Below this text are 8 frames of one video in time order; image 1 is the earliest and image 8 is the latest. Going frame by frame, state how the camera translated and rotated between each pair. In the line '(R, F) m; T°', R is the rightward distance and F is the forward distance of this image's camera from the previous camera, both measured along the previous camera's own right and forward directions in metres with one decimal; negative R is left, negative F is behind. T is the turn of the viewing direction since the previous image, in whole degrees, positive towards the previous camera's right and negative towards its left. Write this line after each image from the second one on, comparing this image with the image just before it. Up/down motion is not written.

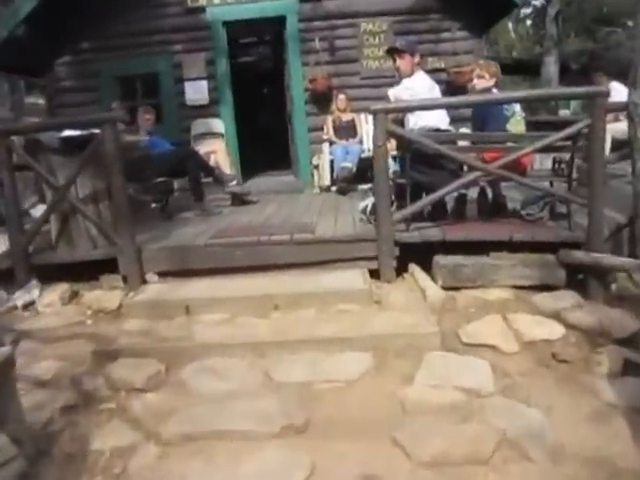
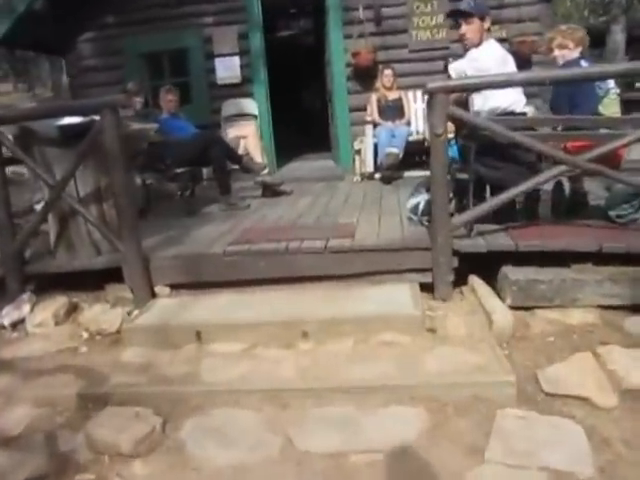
(0.0, +0.9) m; -3°
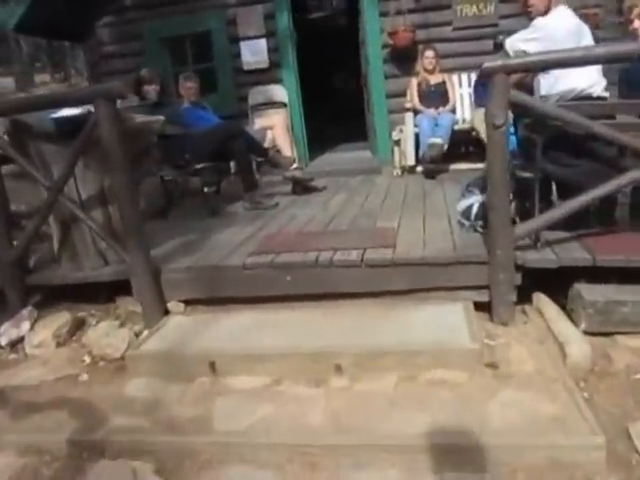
(0.0, +0.6) m; -2°
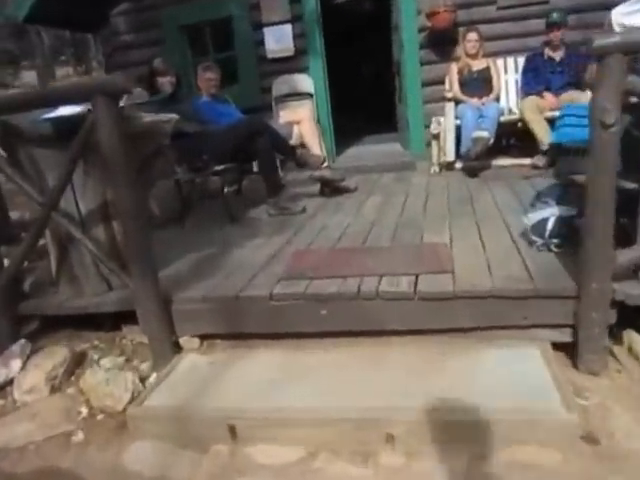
(-0.1, +0.6) m; -2°
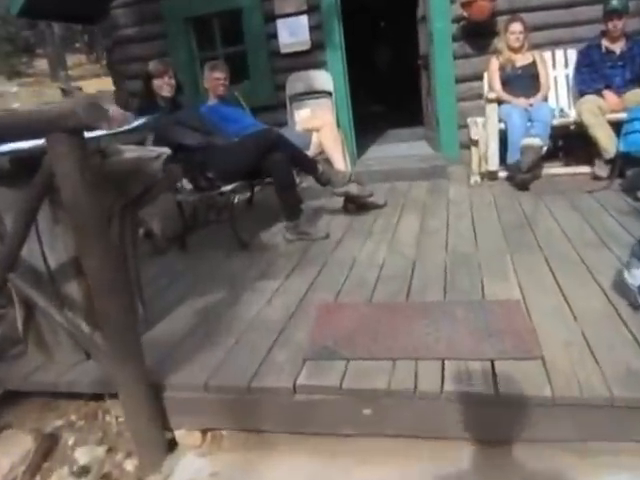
(-0.1, +0.8) m; -1°
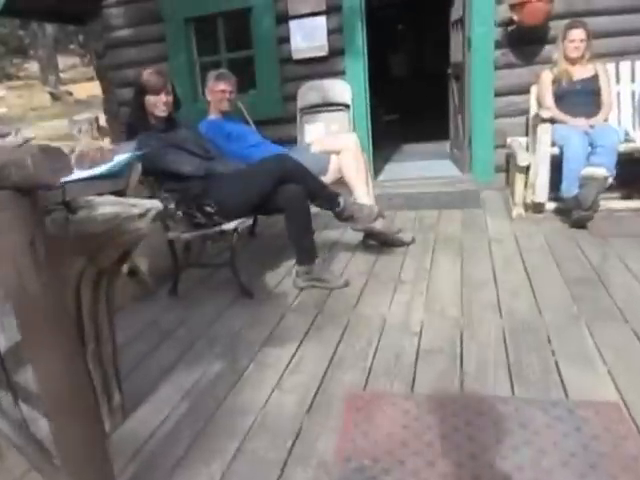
(-0.1, +0.7) m; 0°
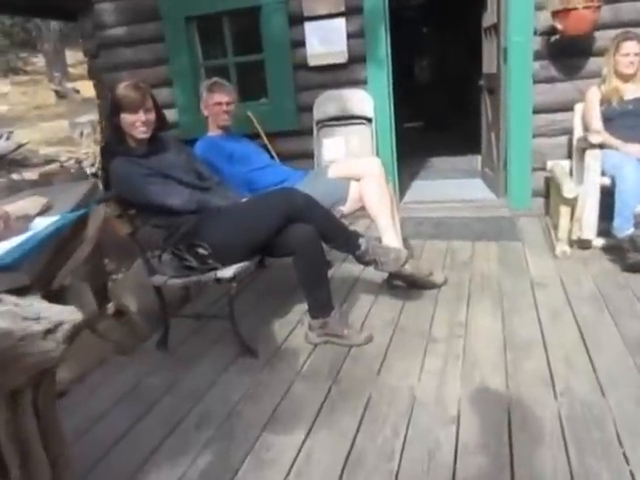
(0.0, +0.5) m; -1°
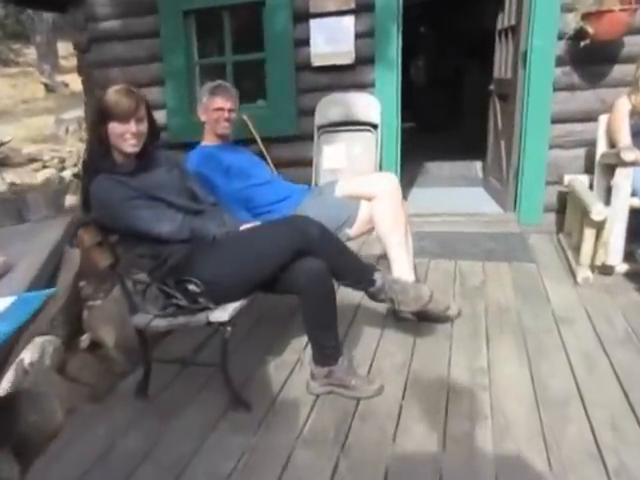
(-0.1, +0.4) m; +1°
